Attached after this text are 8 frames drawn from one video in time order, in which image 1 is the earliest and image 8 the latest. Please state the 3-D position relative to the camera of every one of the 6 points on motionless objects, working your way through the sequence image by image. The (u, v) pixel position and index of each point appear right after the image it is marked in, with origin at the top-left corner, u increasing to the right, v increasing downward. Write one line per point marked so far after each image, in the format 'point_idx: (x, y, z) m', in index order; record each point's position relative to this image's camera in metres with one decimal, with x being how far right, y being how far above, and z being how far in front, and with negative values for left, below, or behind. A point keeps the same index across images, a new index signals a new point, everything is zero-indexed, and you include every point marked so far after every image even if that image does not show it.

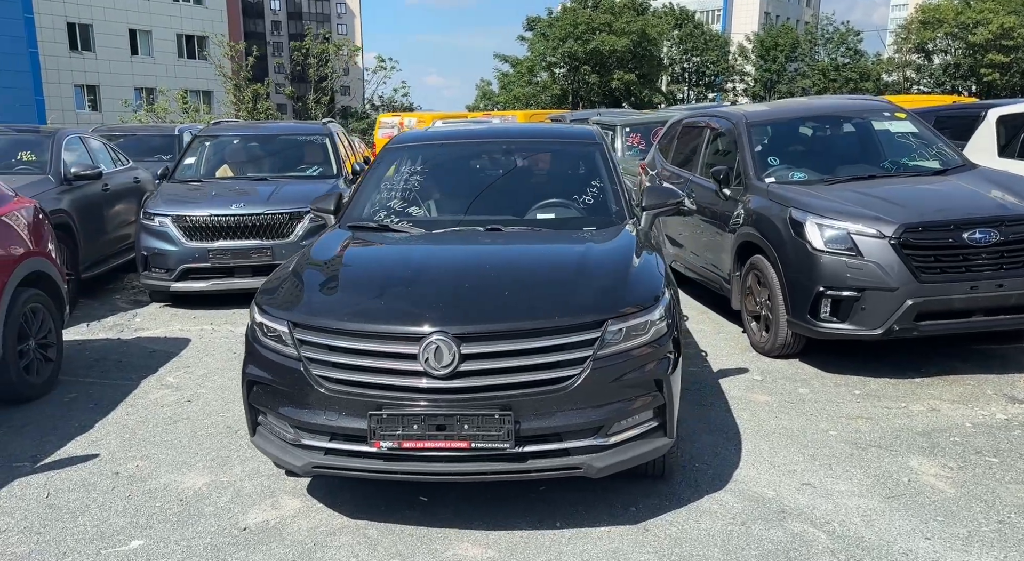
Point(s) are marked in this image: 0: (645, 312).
0: (+0.5, -0.1, +3.1) m
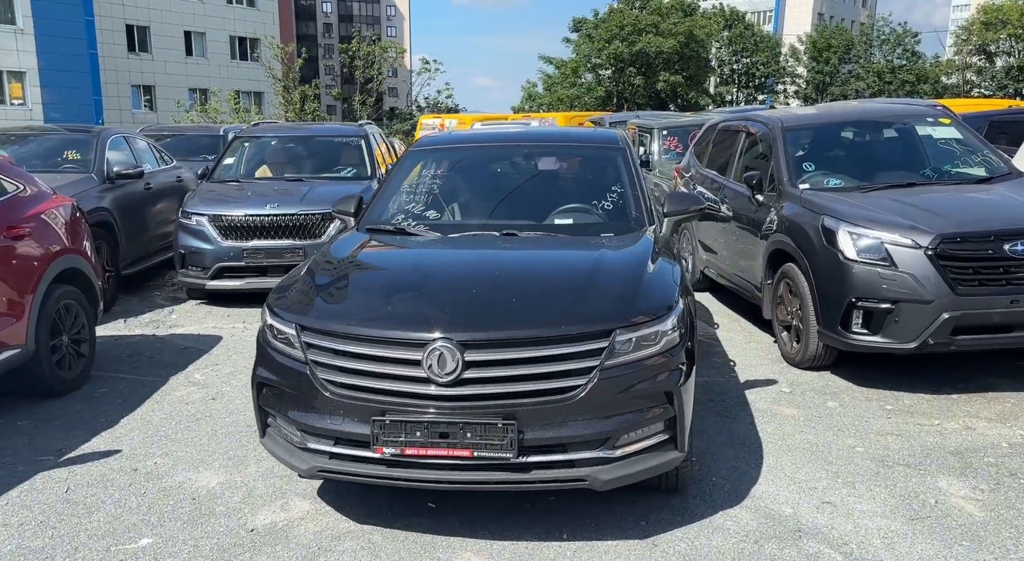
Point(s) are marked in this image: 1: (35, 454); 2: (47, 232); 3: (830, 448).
0: (+0.6, -0.2, +3.1) m
1: (-2.4, -0.9, +3.8) m
2: (-2.9, +0.3, +4.8) m
3: (+1.7, -0.9, +4.1) m
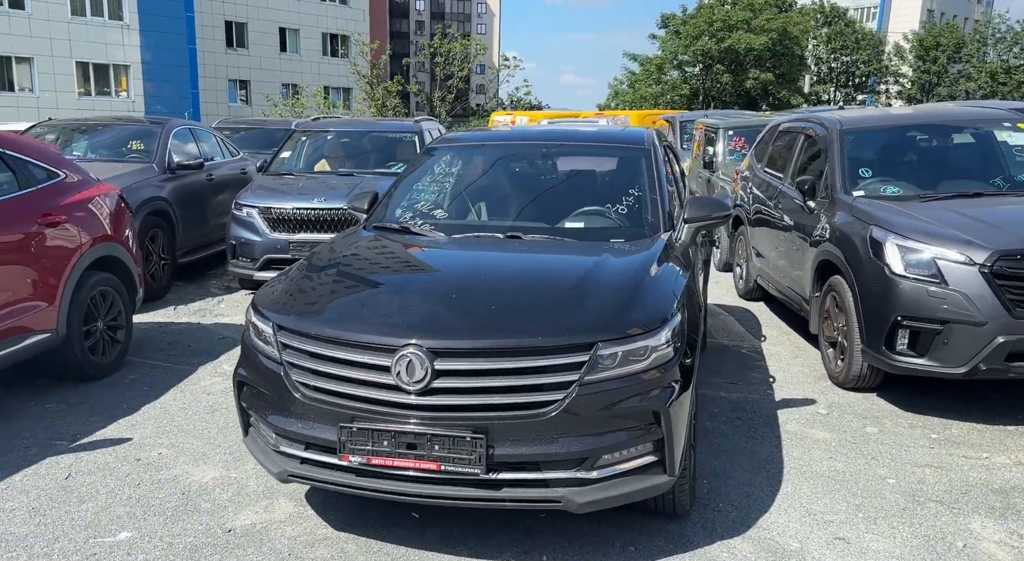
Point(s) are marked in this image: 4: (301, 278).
0: (+0.5, -0.2, +2.9) m
1: (-2.4, -0.8, +4.0) m
2: (-2.7, +0.4, +4.9) m
3: (+1.7, -1.0, +3.8) m
4: (-0.9, 0.0, +3.3) m
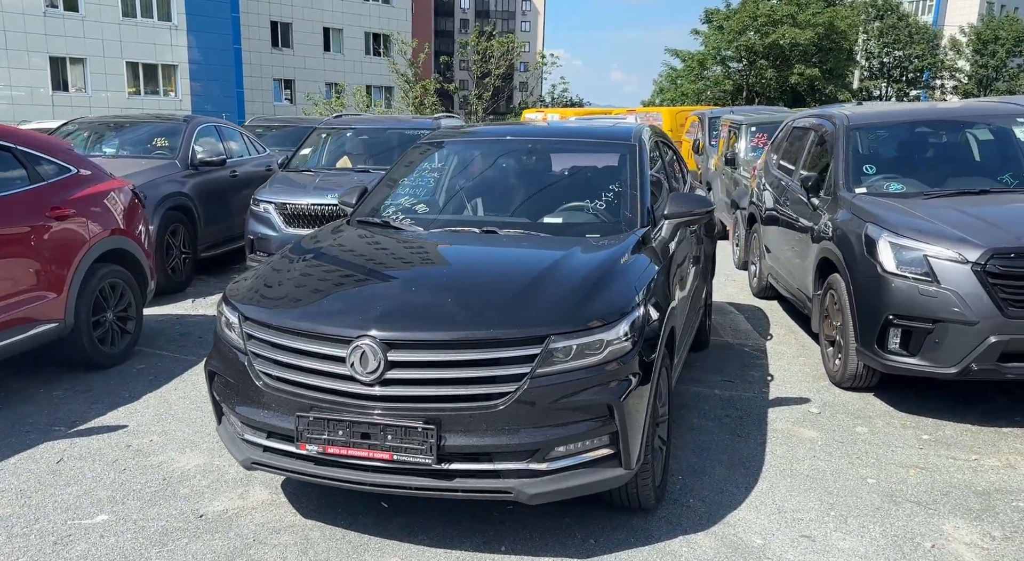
0: (+0.3, -0.2, +2.9) m
1: (-2.5, -0.8, +4.1) m
2: (-2.8, +0.4, +5.1) m
3: (+1.6, -1.0, +3.7) m
4: (-1.1, 0.0, +3.4) m
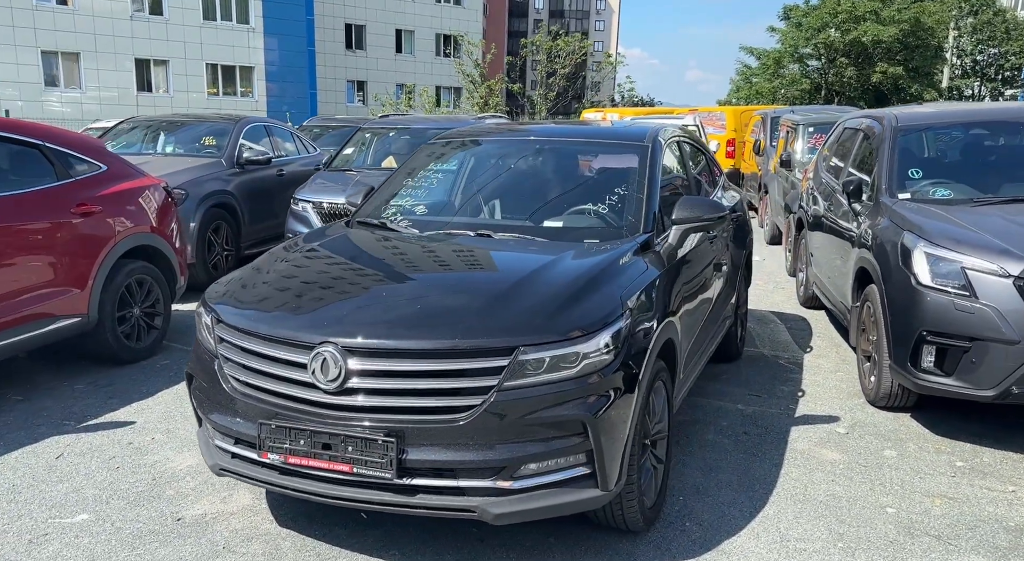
0: (+0.2, -0.2, +2.7) m
1: (-2.5, -0.8, +4.2) m
2: (-2.6, +0.5, +5.2) m
3: (+1.5, -1.0, +3.5) m
4: (-1.1, 0.0, +3.4) m
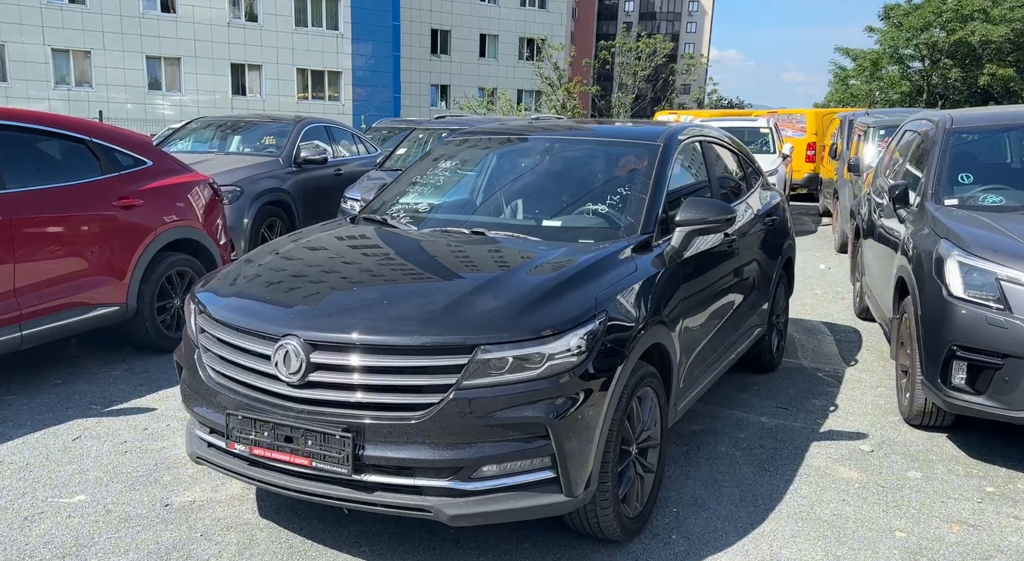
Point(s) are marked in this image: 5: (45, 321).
0: (+0.1, -0.2, +2.7) m
1: (-2.4, -0.7, +4.4) m
2: (-2.4, +0.5, +5.4) m
3: (+1.5, -1.0, +3.2) m
4: (-1.1, +0.1, +3.4) m
5: (-2.8, -0.2, +4.6) m
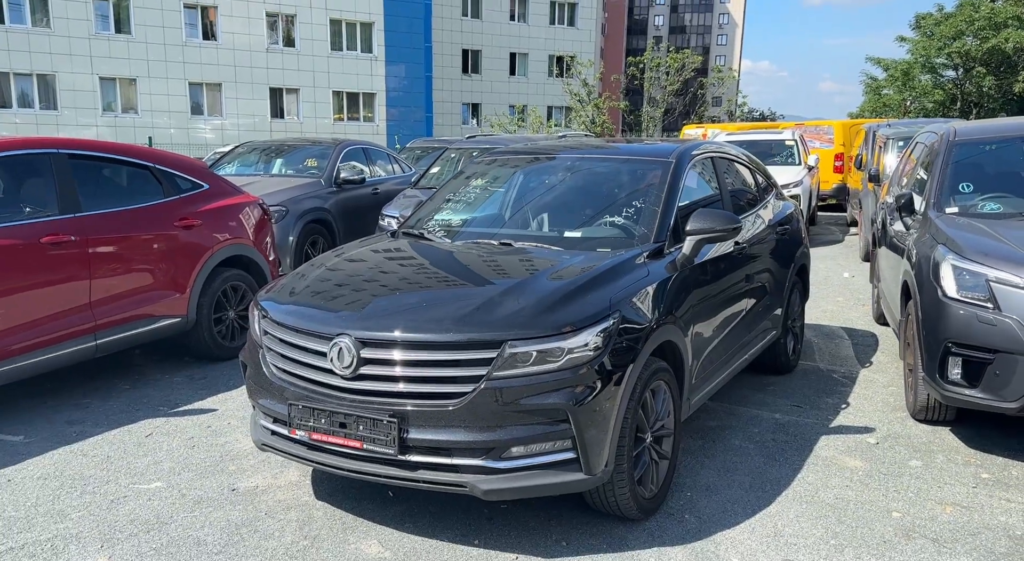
0: (+0.2, -0.2, +3.0) m
1: (-2.2, -0.8, +4.9) m
2: (-2.2, +0.4, +5.9) m
3: (+1.6, -1.1, +3.5) m
4: (-1.0, 0.0, +3.8) m
5: (-2.6, -0.3, +5.1) m
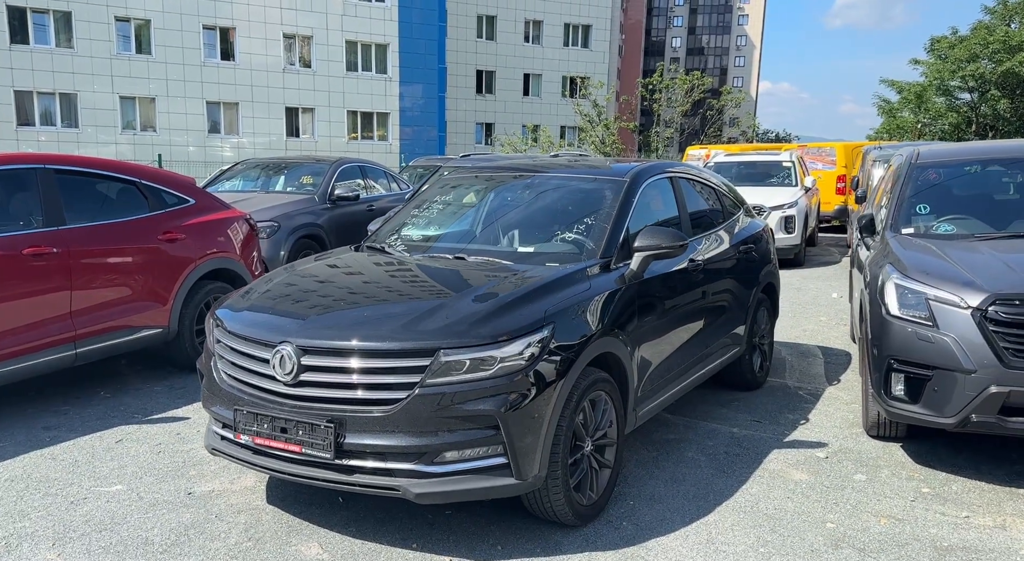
0: (-0.1, -0.3, +3.1) m
1: (-2.5, -0.9, +5.1) m
2: (-2.4, +0.3, +6.1) m
3: (+1.3, -1.1, +3.6) m
4: (-1.3, 0.0, +4.0) m
5: (-2.8, -0.4, +5.3) m
